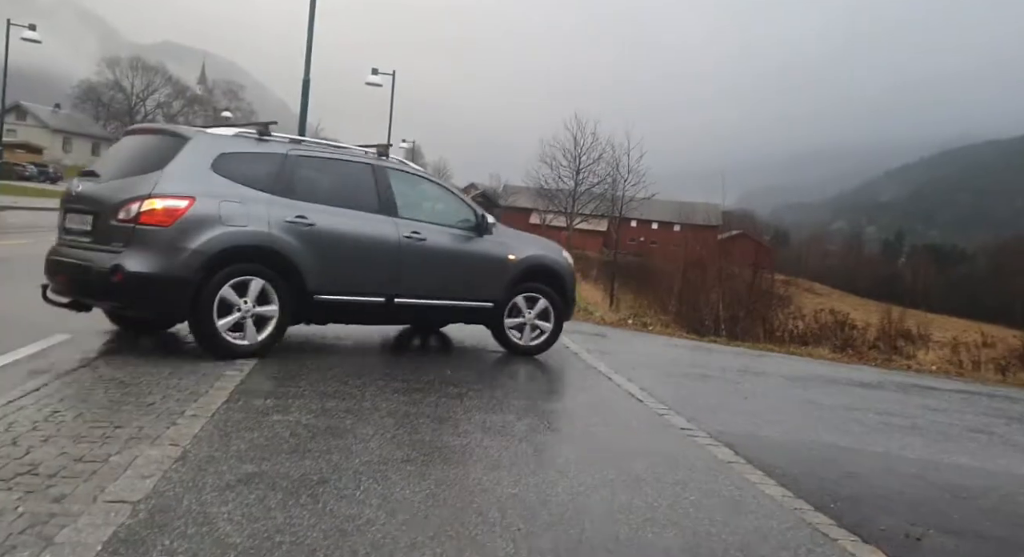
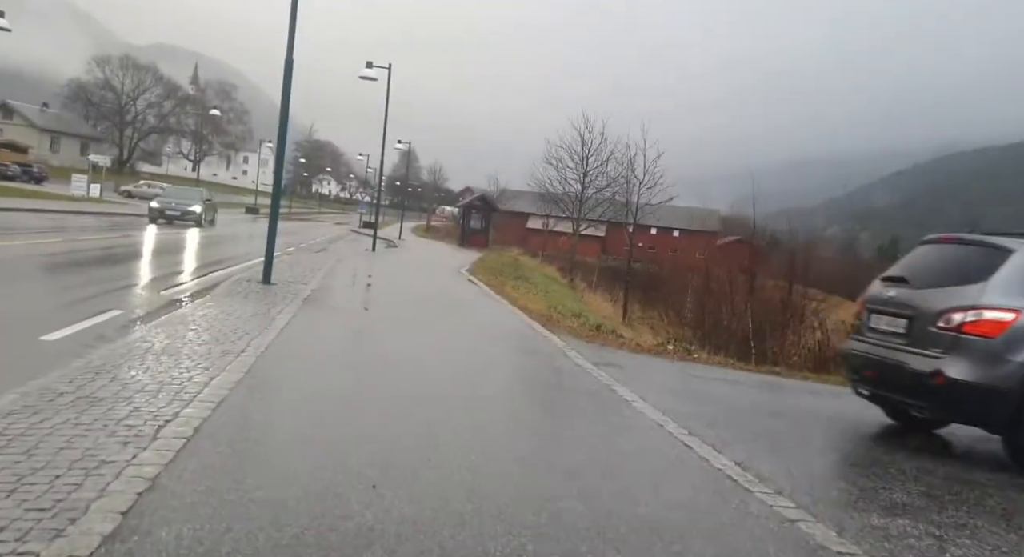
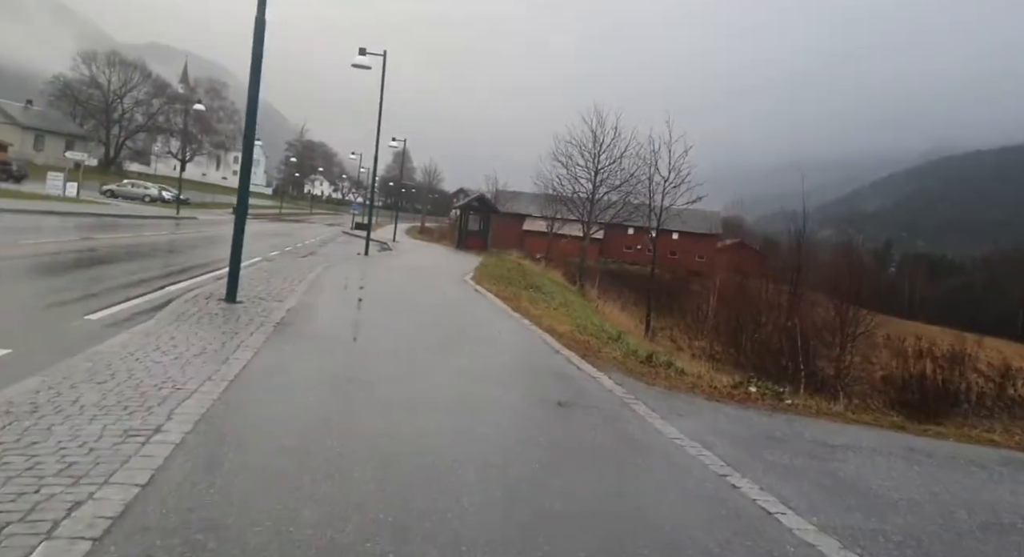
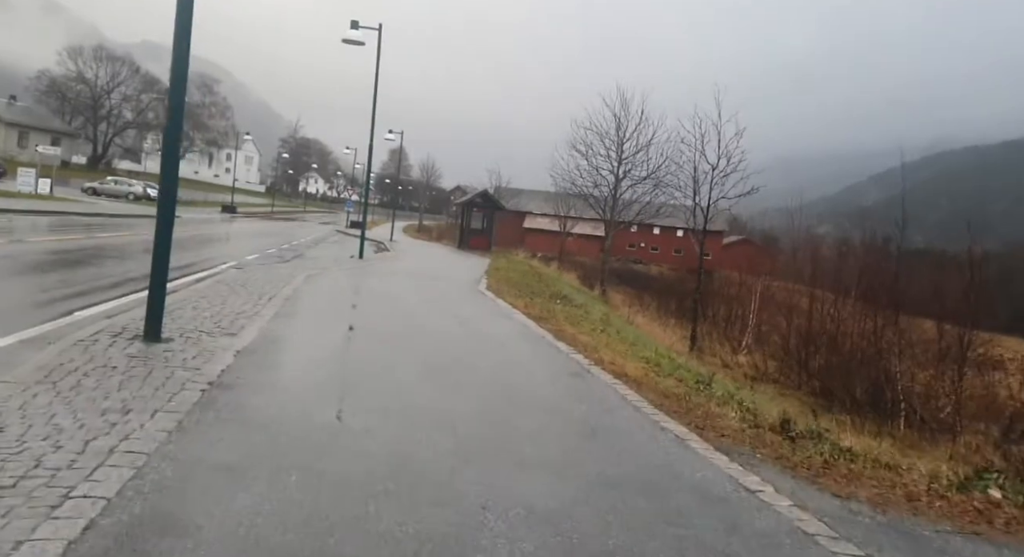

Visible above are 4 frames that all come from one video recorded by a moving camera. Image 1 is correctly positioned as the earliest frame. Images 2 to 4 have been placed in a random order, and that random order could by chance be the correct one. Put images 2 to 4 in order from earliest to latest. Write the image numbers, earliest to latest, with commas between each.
2, 3, 4
